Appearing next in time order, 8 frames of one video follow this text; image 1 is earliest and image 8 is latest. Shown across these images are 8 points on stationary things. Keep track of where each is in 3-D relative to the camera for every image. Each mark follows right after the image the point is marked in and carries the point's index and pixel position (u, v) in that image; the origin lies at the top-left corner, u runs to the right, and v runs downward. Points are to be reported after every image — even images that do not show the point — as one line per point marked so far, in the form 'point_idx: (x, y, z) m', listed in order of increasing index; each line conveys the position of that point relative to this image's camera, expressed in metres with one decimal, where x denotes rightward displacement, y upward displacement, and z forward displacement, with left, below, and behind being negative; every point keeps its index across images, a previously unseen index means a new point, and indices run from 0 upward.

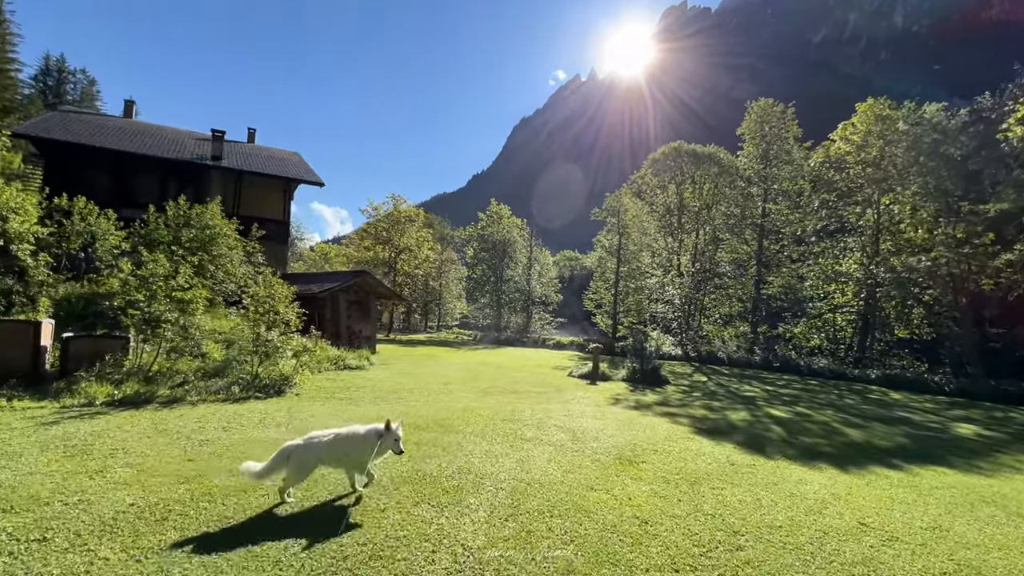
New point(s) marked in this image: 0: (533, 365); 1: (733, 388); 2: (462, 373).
0: (+0.7, -2.7, +16.7) m
1: (+6.3, -2.9, +13.9) m
2: (-1.6, -2.5, +14.3) m
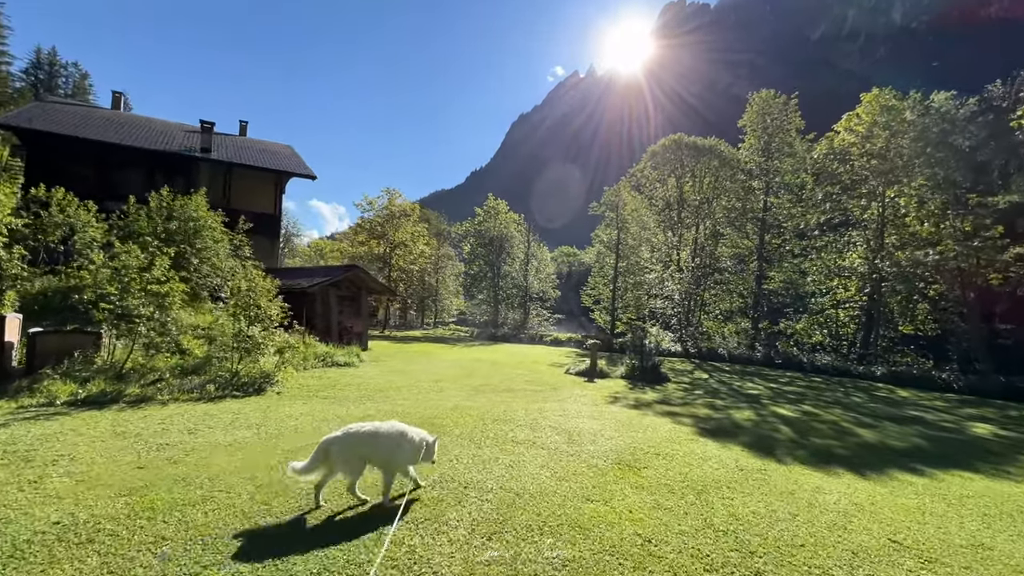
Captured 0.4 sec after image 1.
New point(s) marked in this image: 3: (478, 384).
0: (+0.5, -2.5, +16.2) m
1: (+6.2, -2.7, +13.4) m
2: (-1.7, -2.3, +13.8) m
3: (-0.9, -2.3, +11.3) m
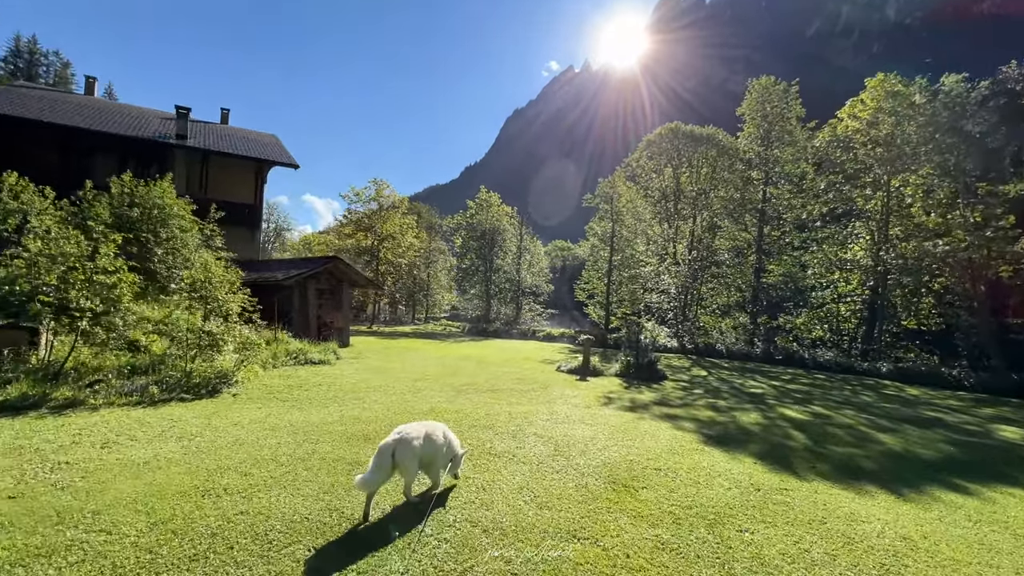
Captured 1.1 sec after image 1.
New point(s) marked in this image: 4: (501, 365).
0: (+0.2, -2.3, +15.4) m
1: (+5.9, -2.5, +12.6) m
2: (-2.0, -2.1, +12.9) m
3: (-1.2, -2.1, +10.5) m
4: (-0.3, -2.2, +14.0) m
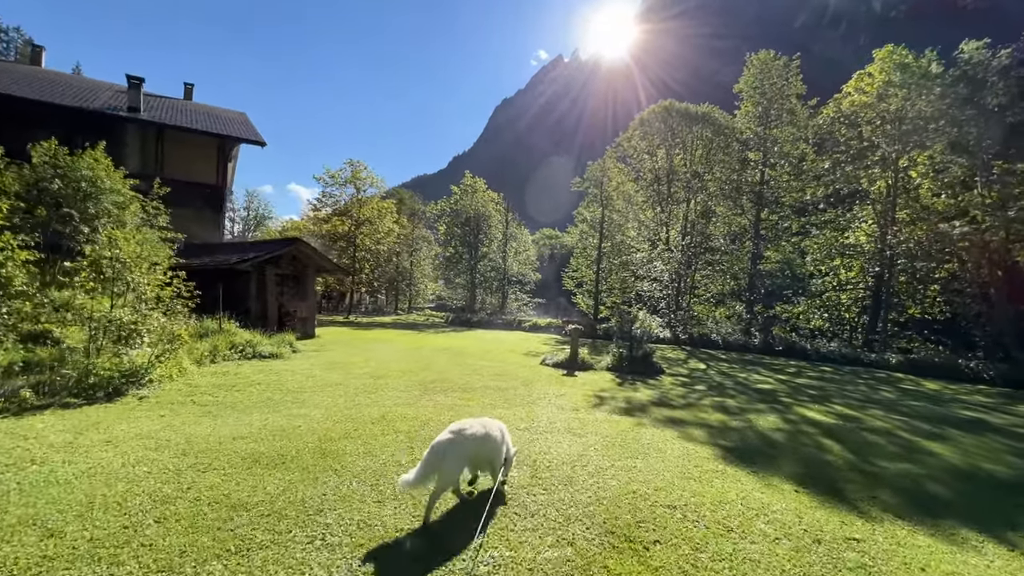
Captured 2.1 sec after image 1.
0: (-0.4, -1.9, +14.0) m
1: (+5.4, -2.1, +11.4) m
2: (-2.5, -1.7, +11.5) m
3: (-1.6, -1.7, +9.0) m
4: (-0.9, -1.8, +12.6) m
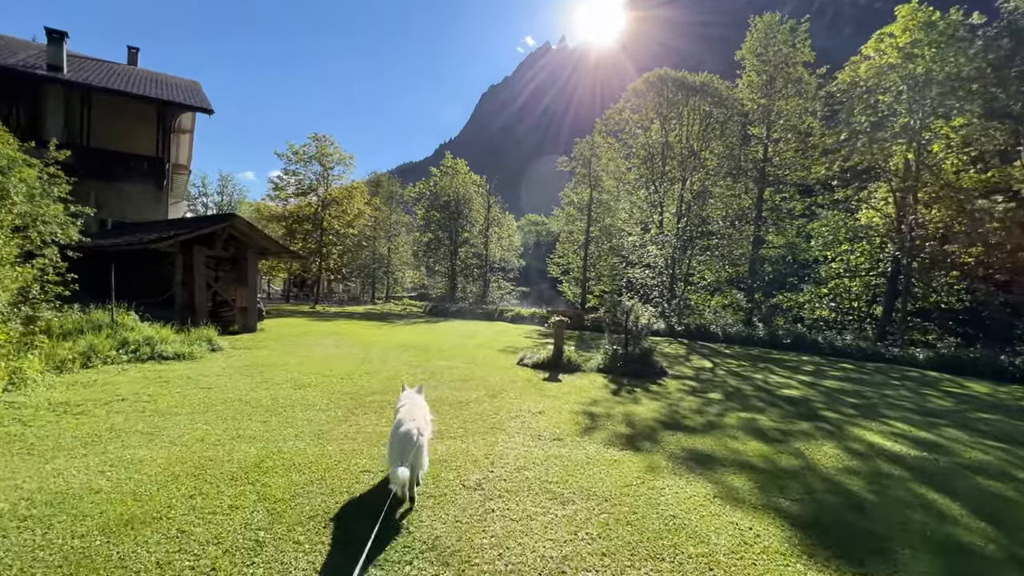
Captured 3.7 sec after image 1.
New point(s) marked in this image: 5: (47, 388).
0: (-1.0, -1.5, +11.9) m
1: (+4.8, -1.8, +9.4) m
2: (-3.1, -1.4, +9.3) m
3: (-2.1, -1.5, +6.9) m
4: (-1.5, -1.5, +10.5) m
5: (-6.0, -1.2, +6.2) m
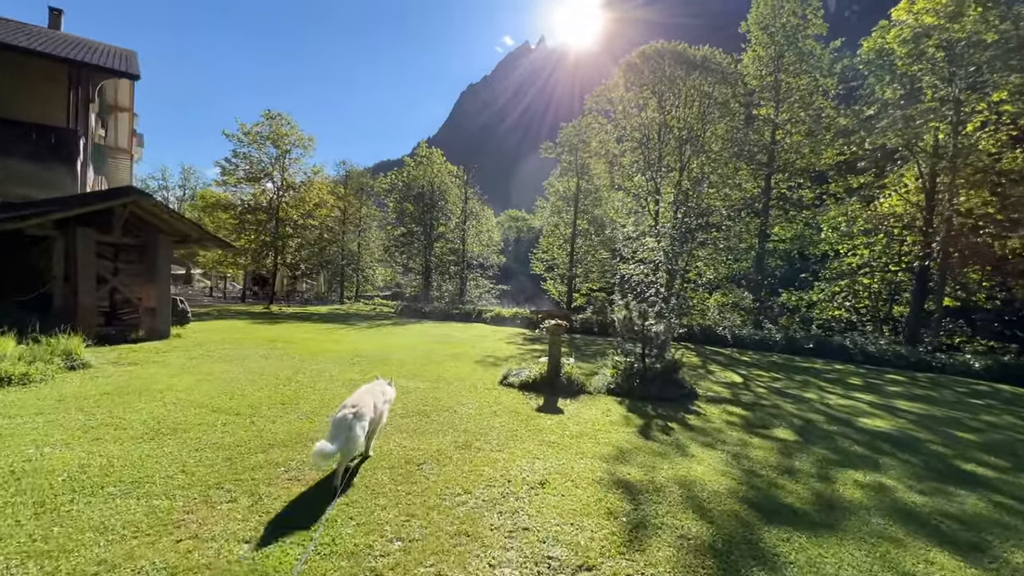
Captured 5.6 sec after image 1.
0: (-1.4, -1.4, +9.4) m
1: (+4.5, -1.7, +7.2) m
2: (-3.4, -1.3, +6.7) m
3: (-2.3, -1.4, +4.4) m
4: (-1.8, -1.4, +7.9) m
5: (-6.1, -1.1, +3.5) m
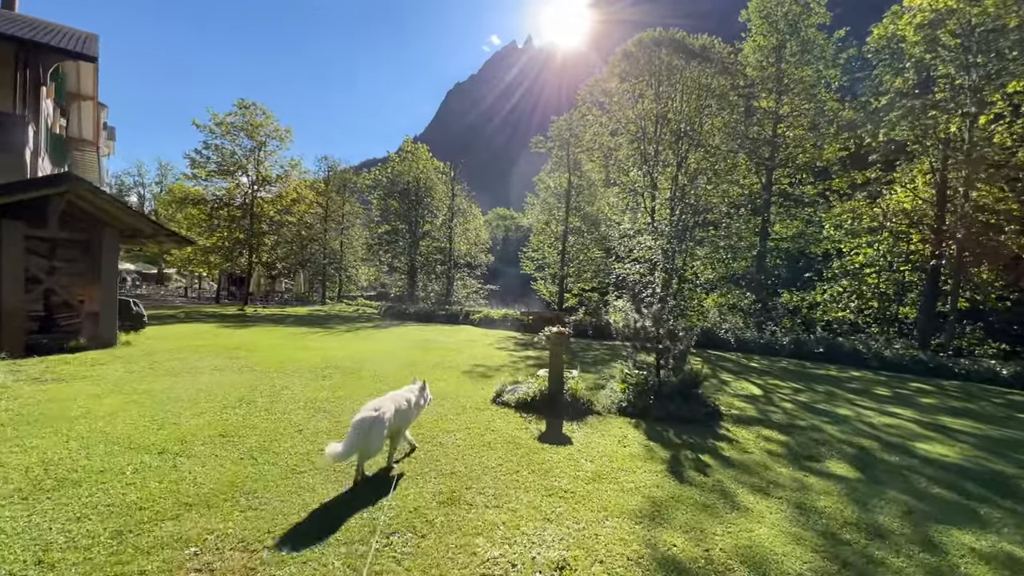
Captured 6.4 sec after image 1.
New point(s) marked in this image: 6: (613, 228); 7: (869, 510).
0: (-1.5, -1.4, +8.3) m
1: (+4.4, -1.7, +6.3) m
2: (-3.4, -1.4, +5.6) m
3: (-2.3, -1.4, +3.2) m
4: (-1.9, -1.4, +6.8) m
5: (-6.1, -1.2, +2.3) m
6: (+3.9, +2.3, +18.5) m
7: (+2.6, -1.6, +3.5) m
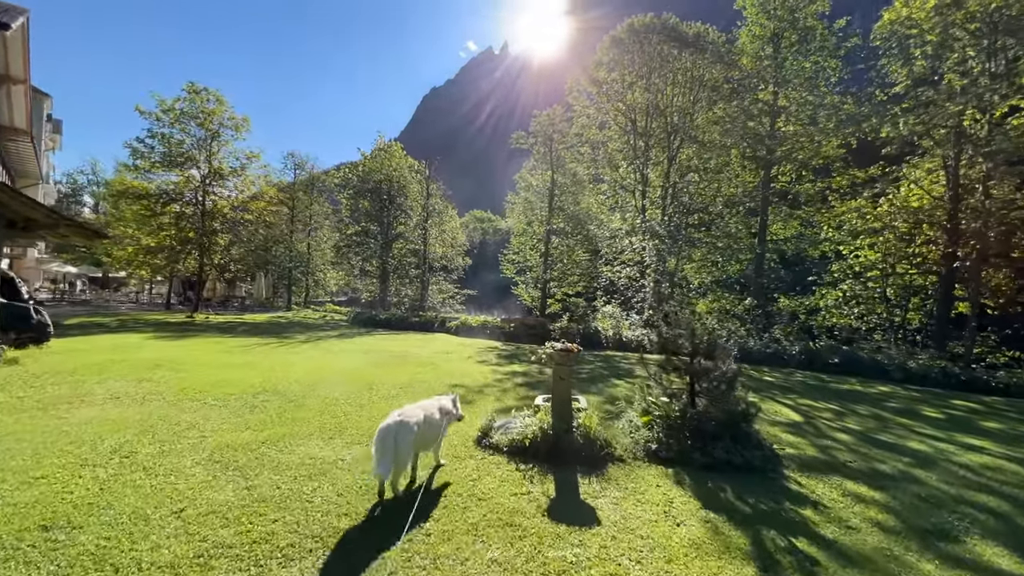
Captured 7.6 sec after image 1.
0: (-1.7, -1.4, +6.6) m
1: (+4.4, -1.8, +4.9) m
2: (-3.5, -1.4, +3.8) m
3: (-2.2, -1.4, +1.5) m
4: (-2.0, -1.5, +5.1) m
5: (-5.9, -1.1, +0.4) m
6: (+3.2, +2.1, +17.1) m
7: (+2.7, -1.6, +2.0) m
